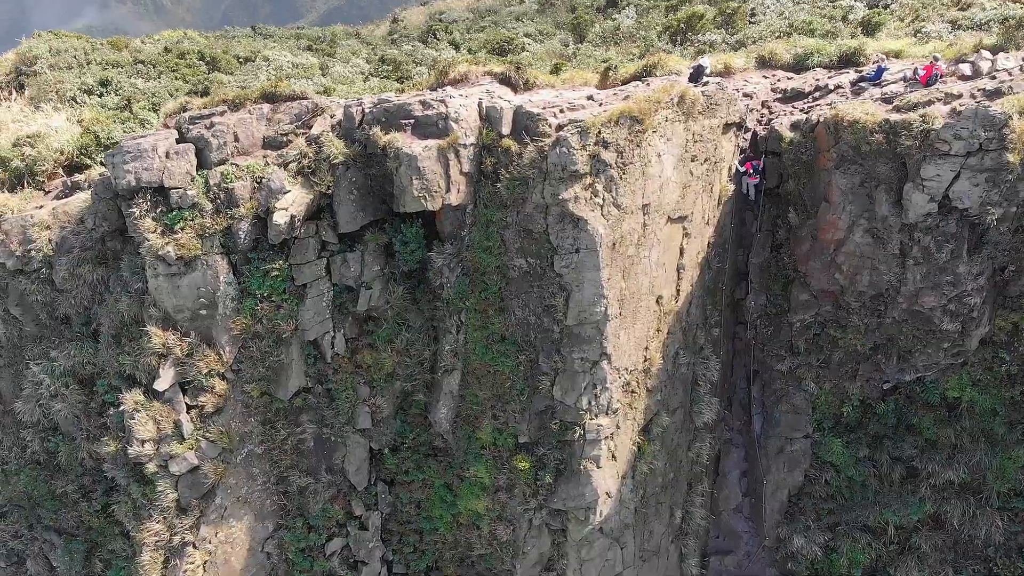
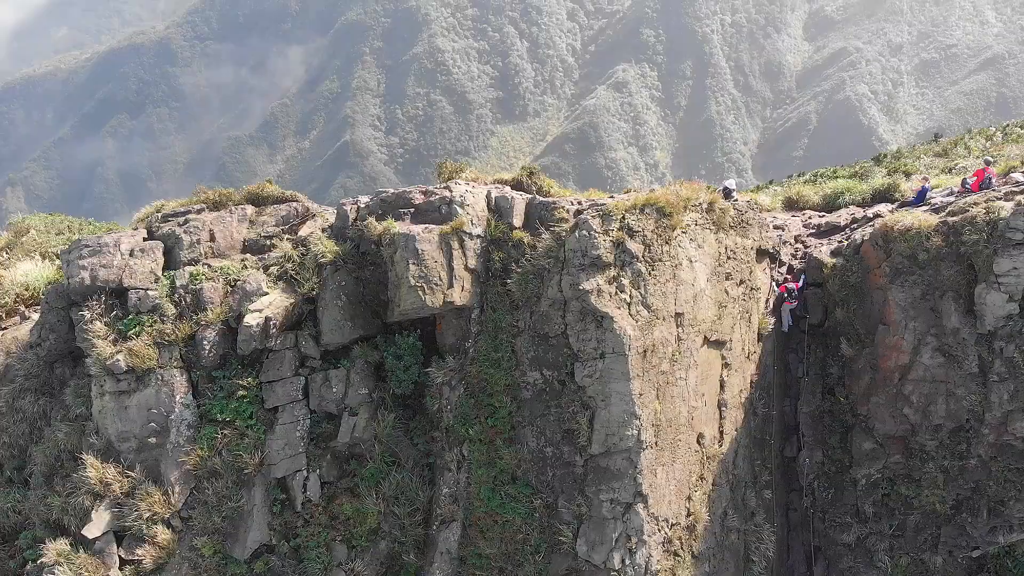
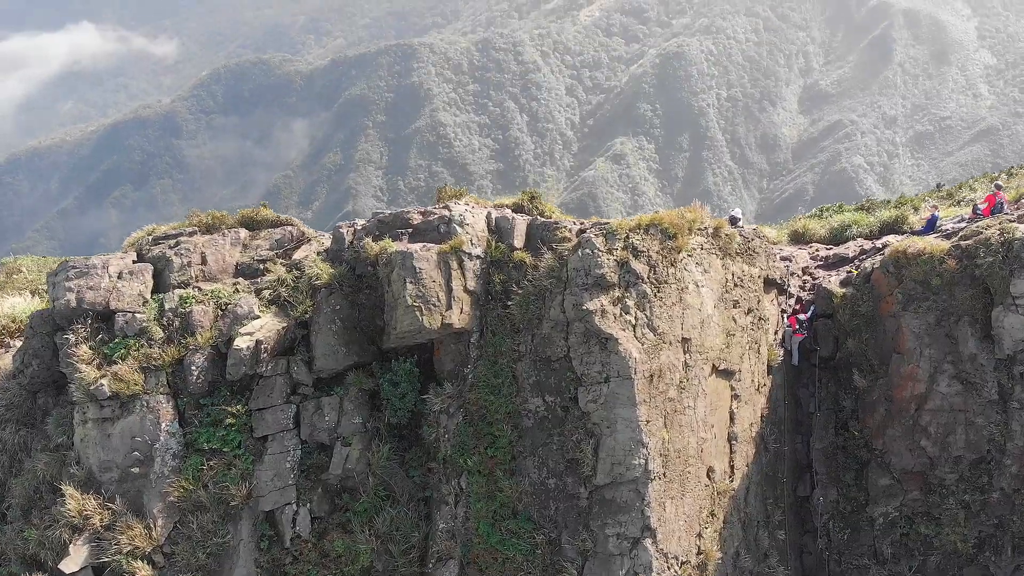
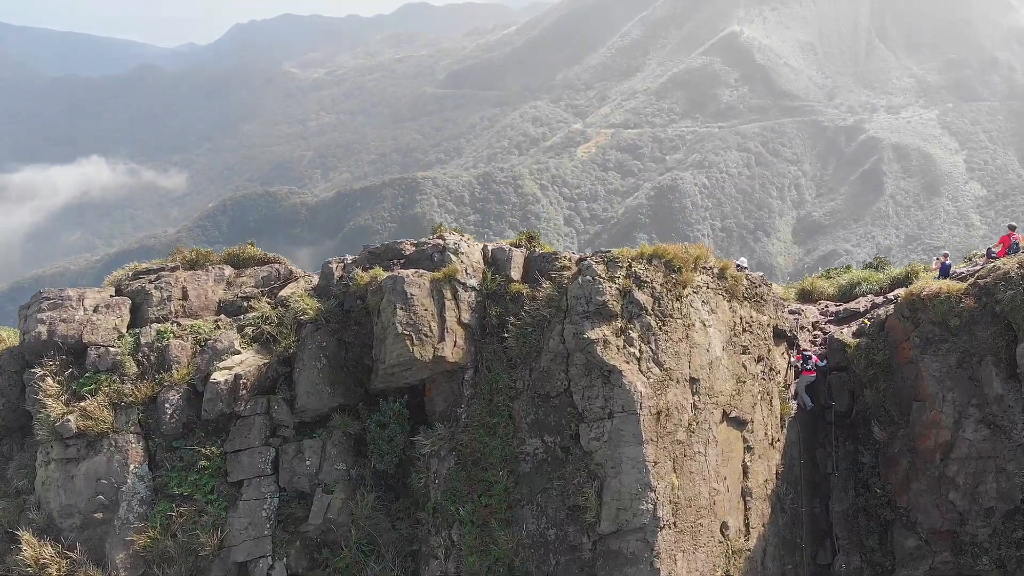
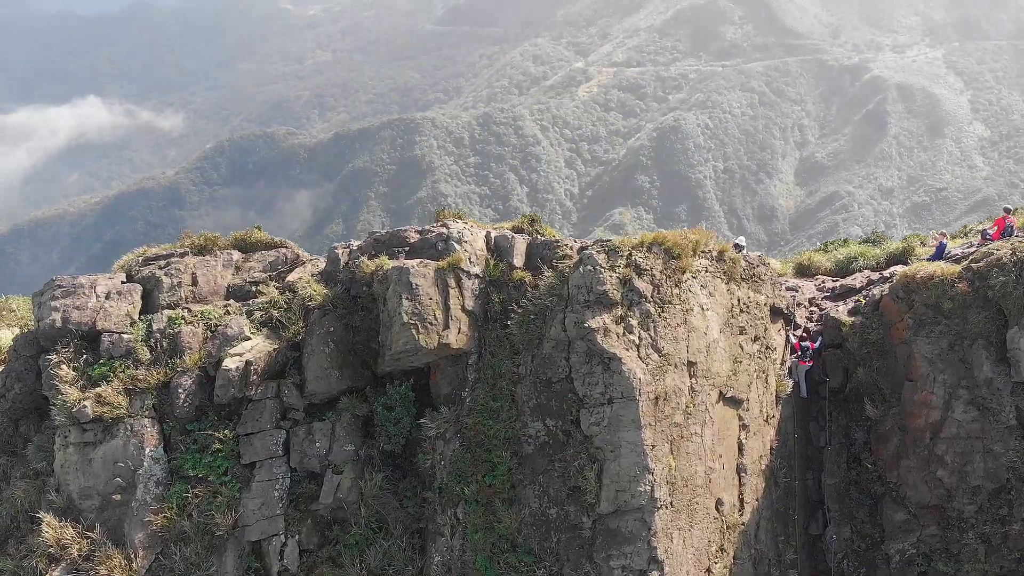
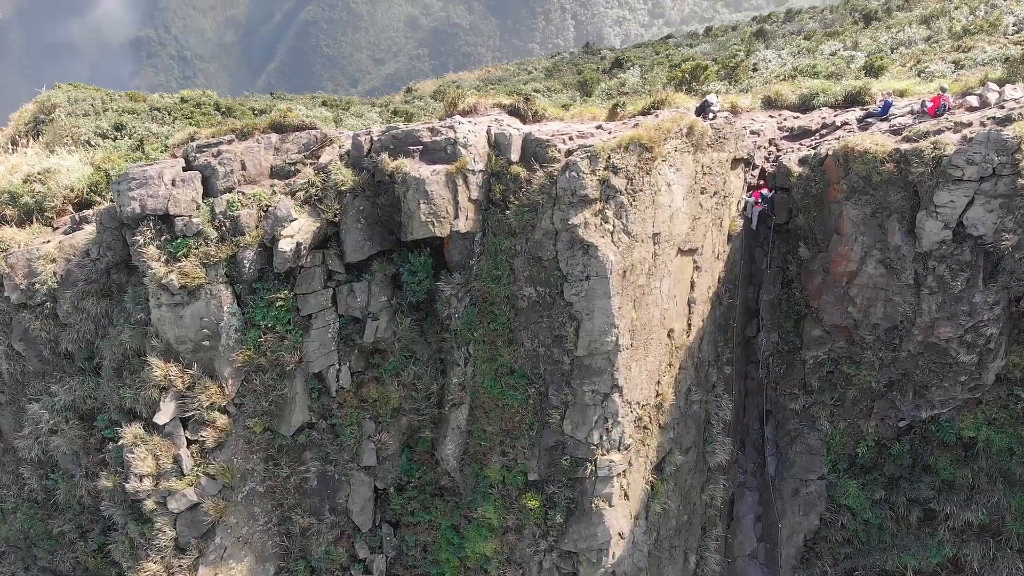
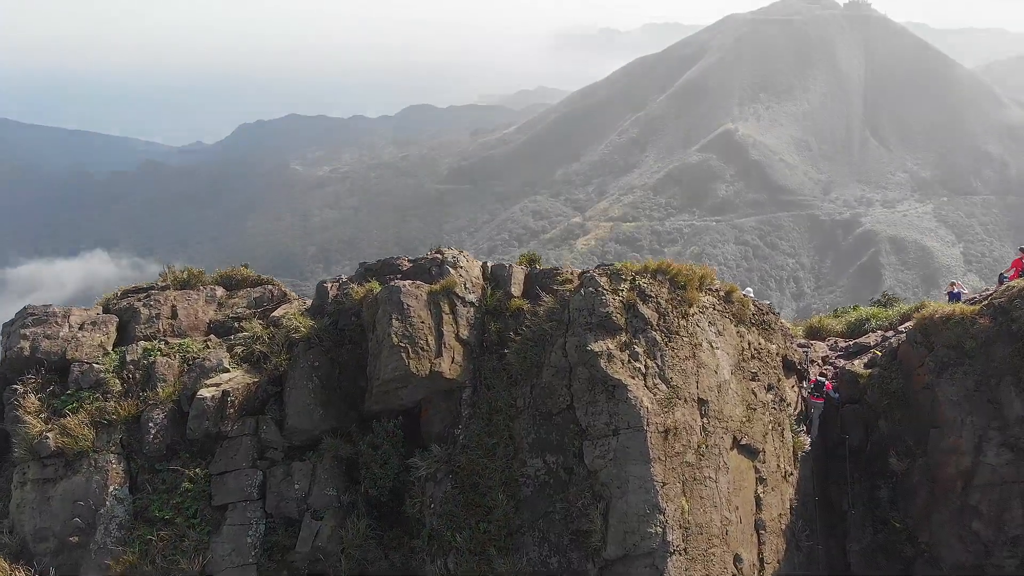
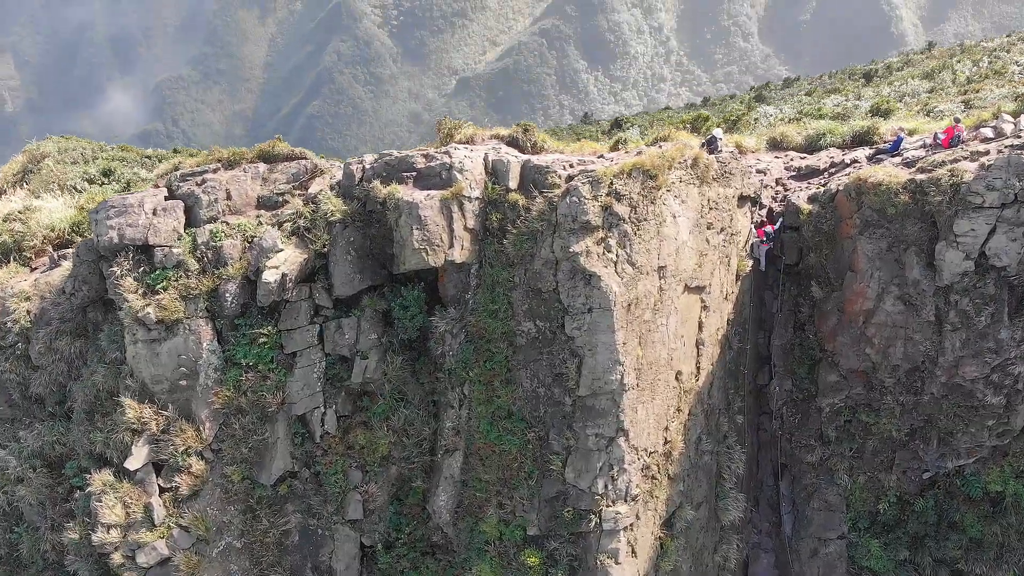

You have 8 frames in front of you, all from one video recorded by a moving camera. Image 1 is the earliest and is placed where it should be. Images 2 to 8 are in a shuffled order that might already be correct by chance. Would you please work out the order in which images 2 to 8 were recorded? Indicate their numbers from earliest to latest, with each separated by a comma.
6, 8, 2, 3, 5, 4, 7
